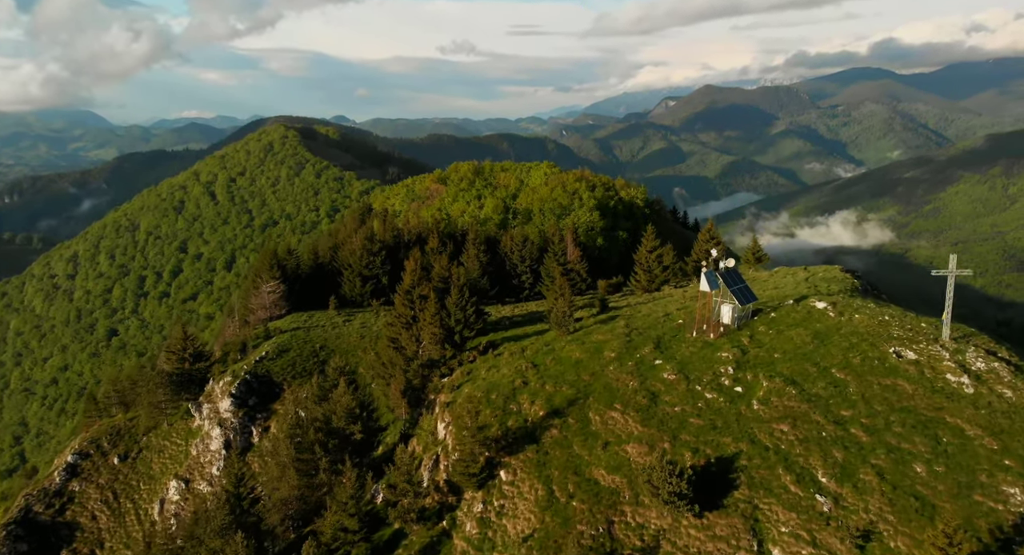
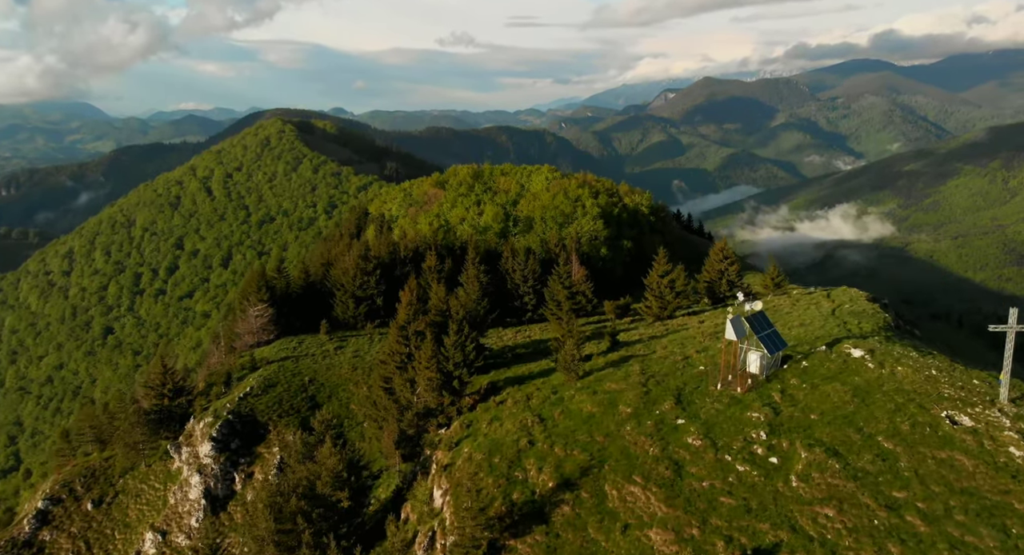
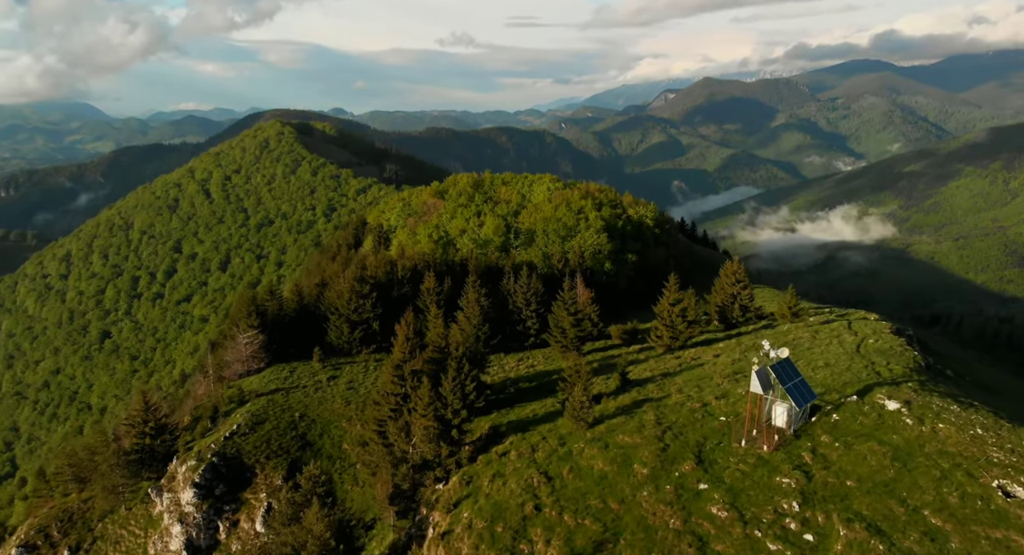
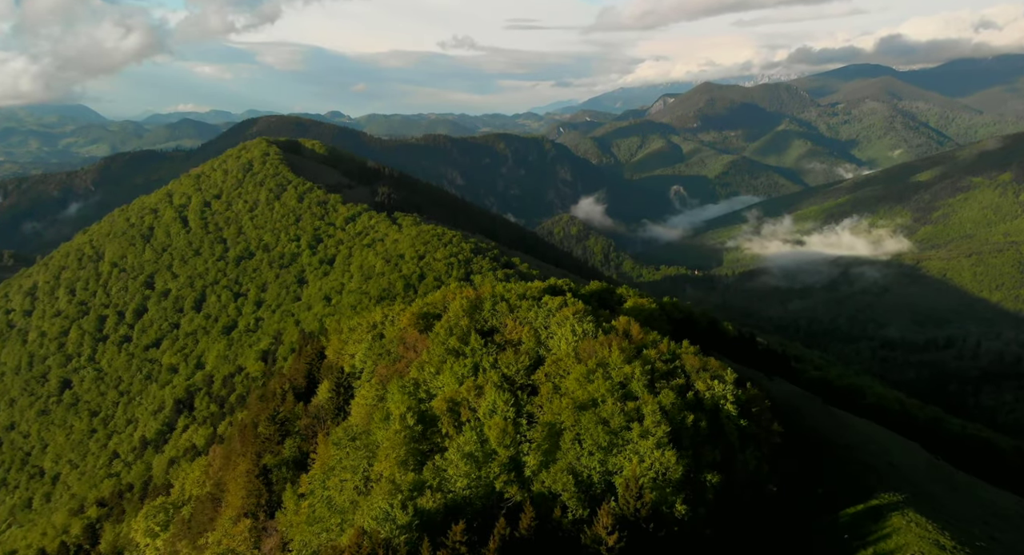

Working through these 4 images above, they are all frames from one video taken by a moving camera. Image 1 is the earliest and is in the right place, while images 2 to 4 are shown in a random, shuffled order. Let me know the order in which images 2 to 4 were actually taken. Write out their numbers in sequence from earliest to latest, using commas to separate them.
2, 3, 4
